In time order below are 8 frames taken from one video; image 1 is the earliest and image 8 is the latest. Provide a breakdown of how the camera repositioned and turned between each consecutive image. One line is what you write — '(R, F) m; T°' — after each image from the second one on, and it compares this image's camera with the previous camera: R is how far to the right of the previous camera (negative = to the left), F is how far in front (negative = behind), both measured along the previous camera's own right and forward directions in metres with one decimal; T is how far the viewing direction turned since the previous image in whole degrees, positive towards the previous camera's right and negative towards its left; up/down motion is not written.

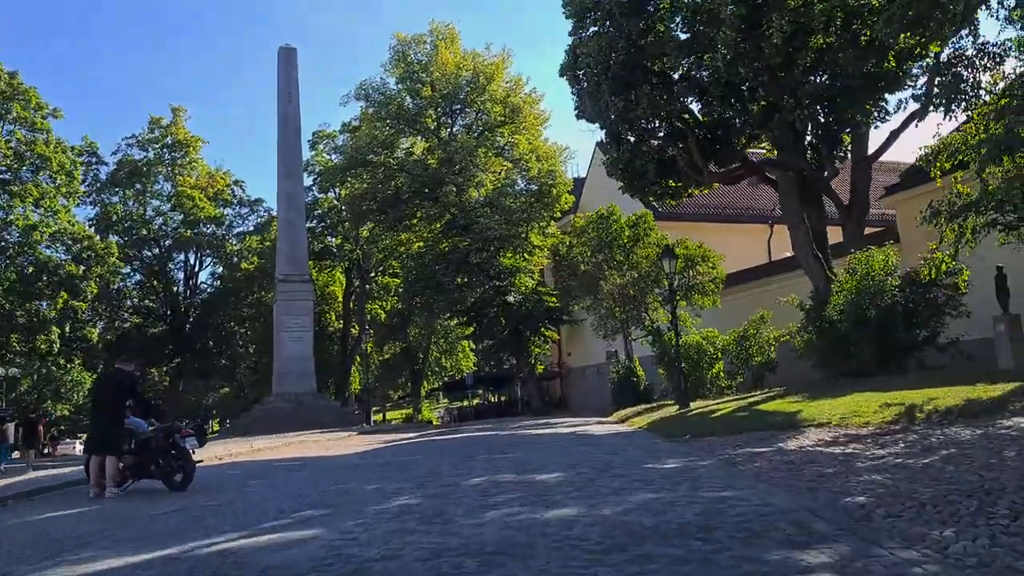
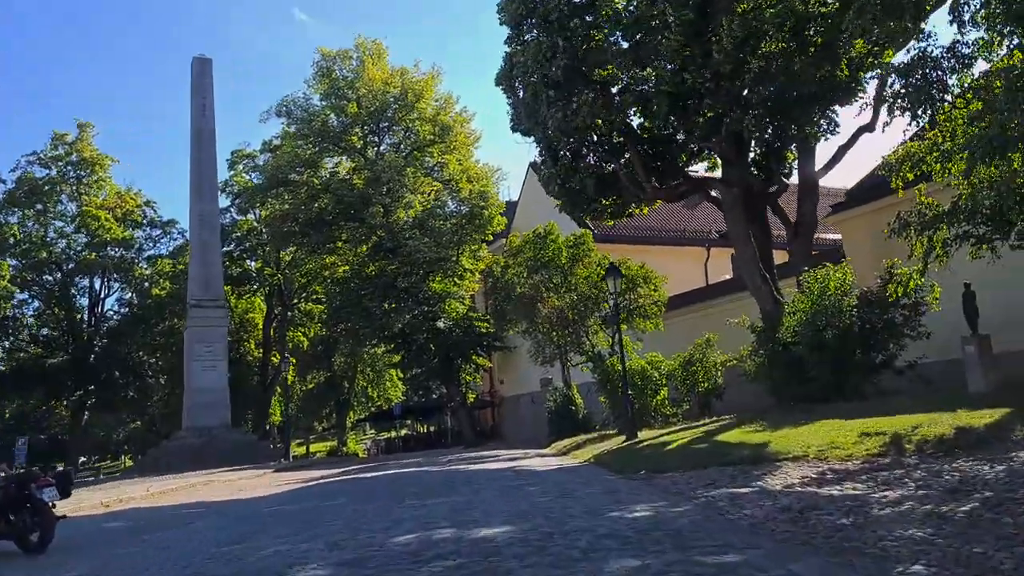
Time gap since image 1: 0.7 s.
(-0.1, +1.7) m; +5°
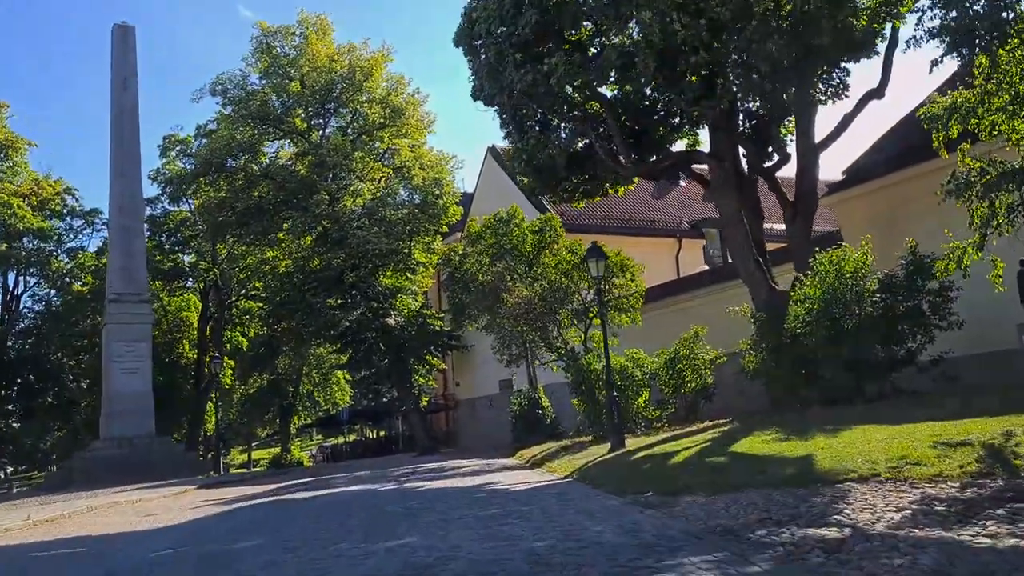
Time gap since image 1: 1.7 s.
(-0.2, +2.9) m; +3°
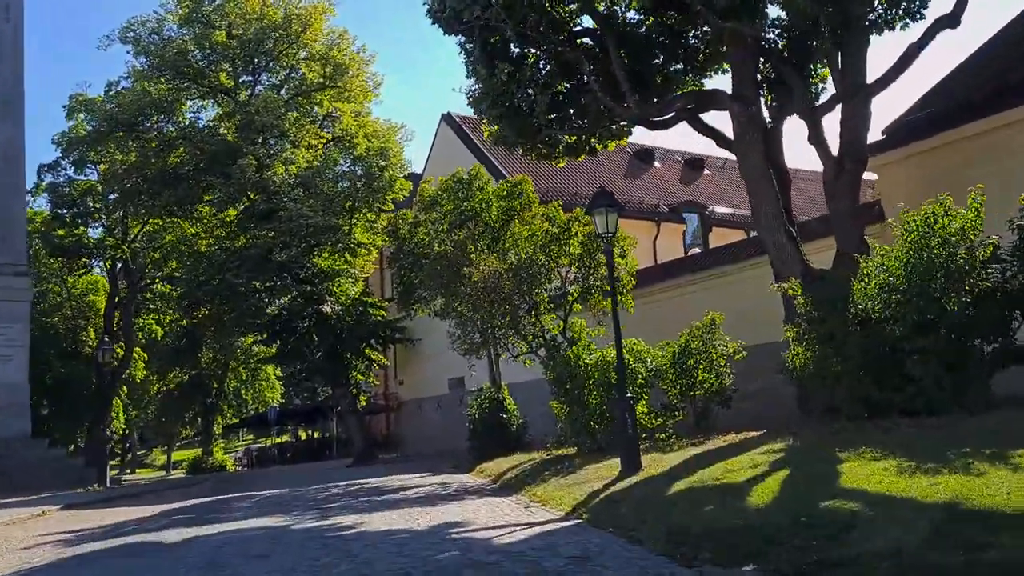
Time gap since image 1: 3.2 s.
(-0.4, +4.5) m; +4°
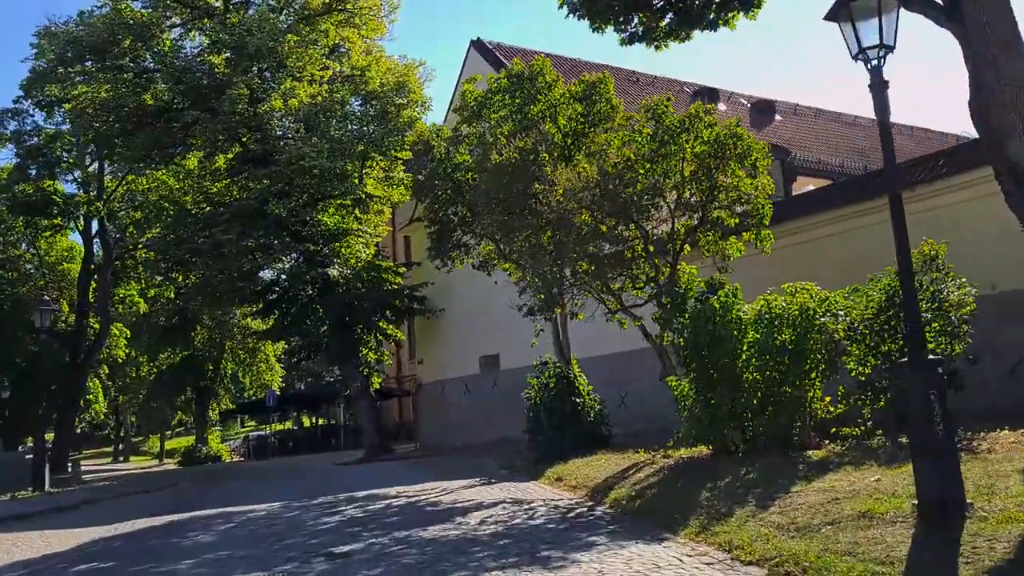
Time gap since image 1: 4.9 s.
(-1.3, +5.6) m; 0°
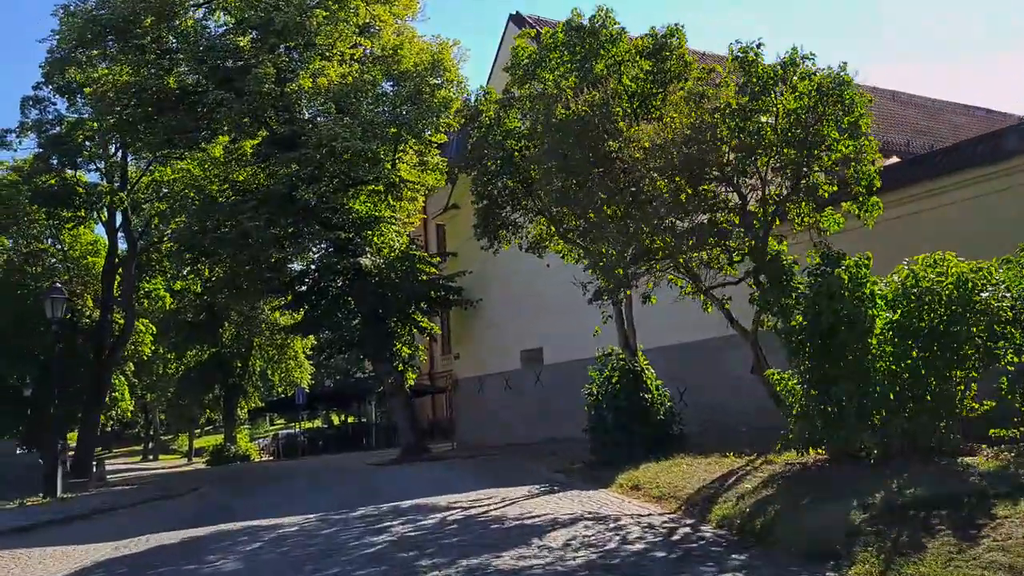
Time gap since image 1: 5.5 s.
(-0.5, +1.7) m; -2°
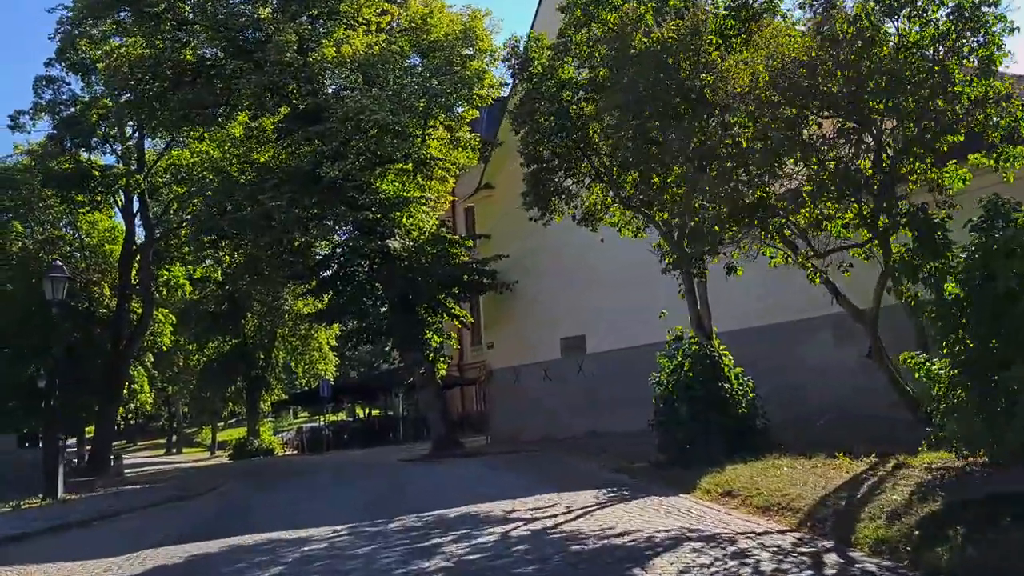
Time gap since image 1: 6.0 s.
(-0.5, +1.8) m; -1°
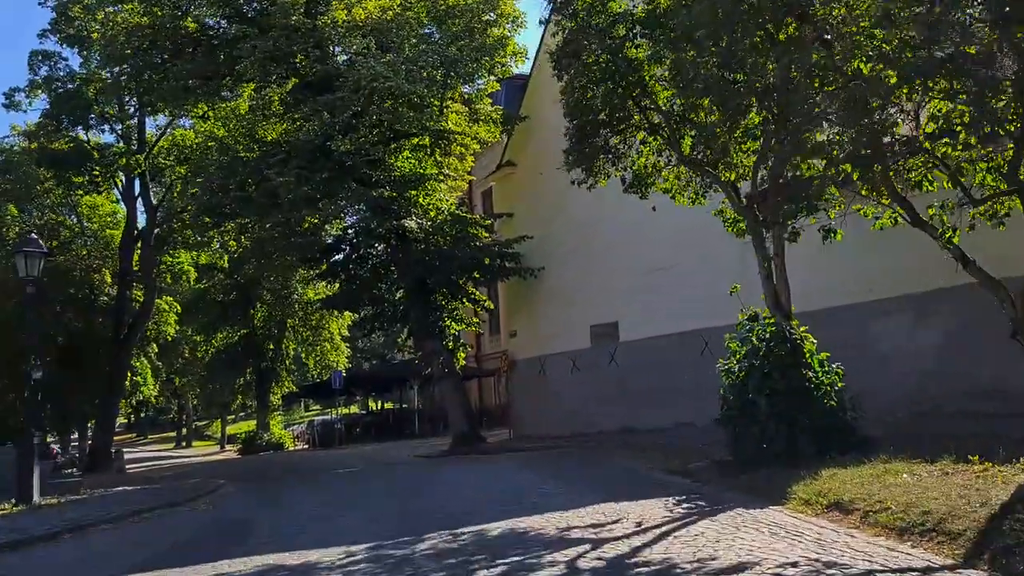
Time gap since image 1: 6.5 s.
(-0.4, +1.8) m; -1°
